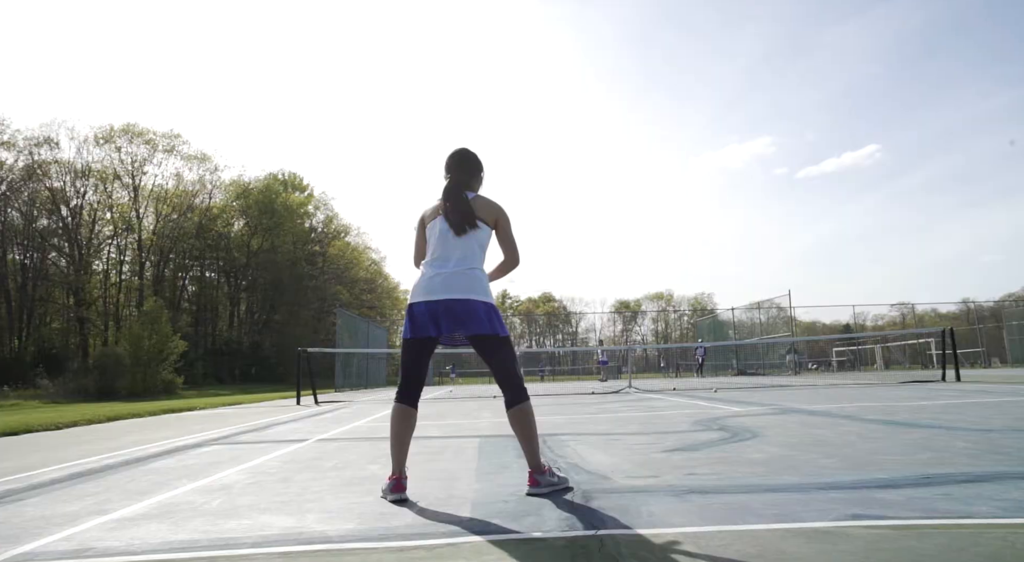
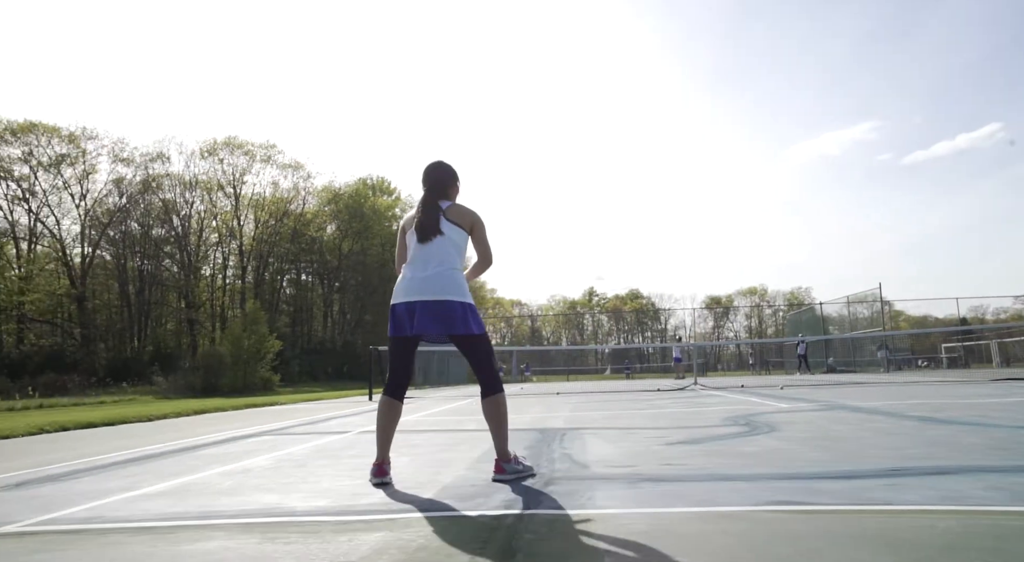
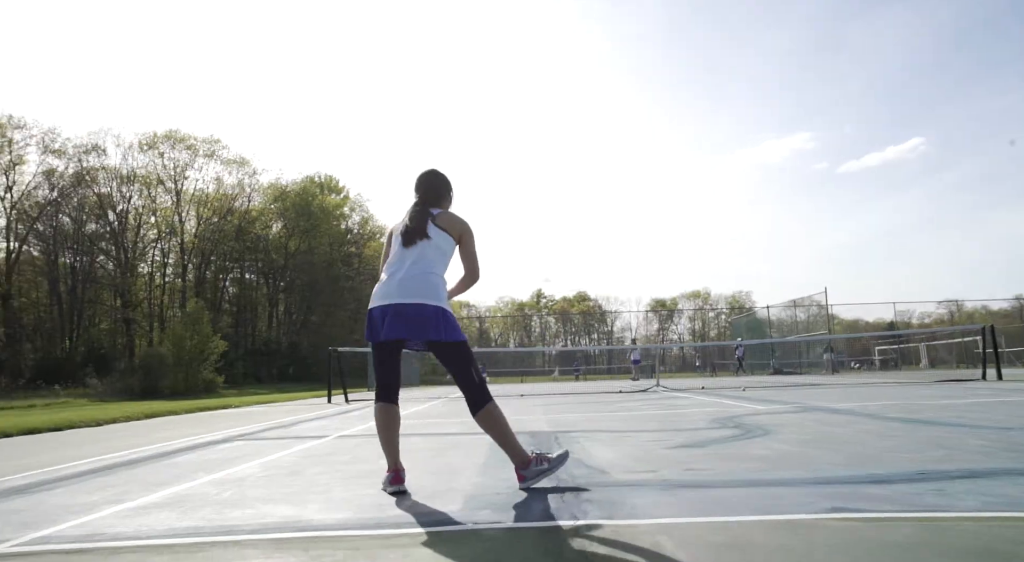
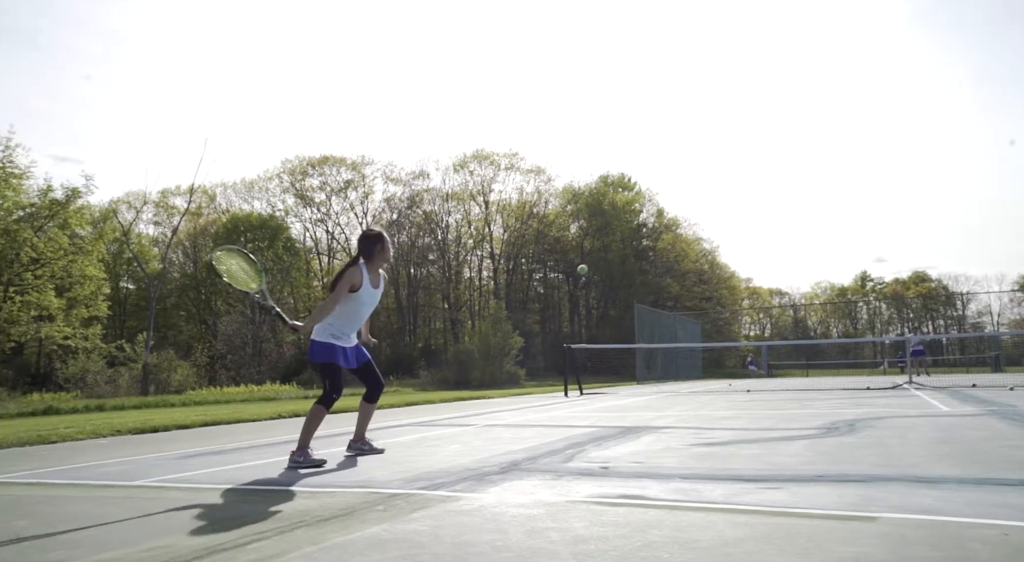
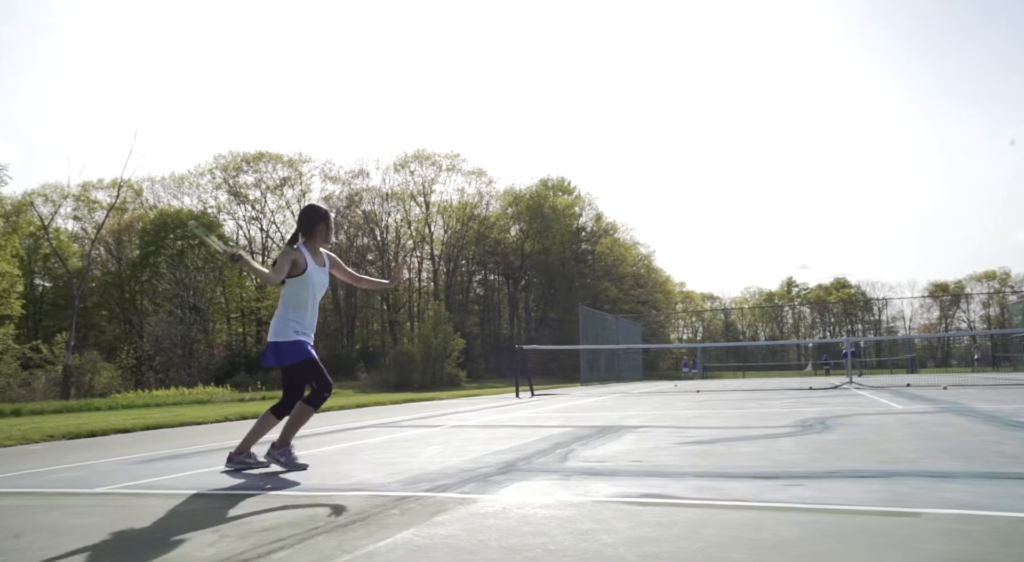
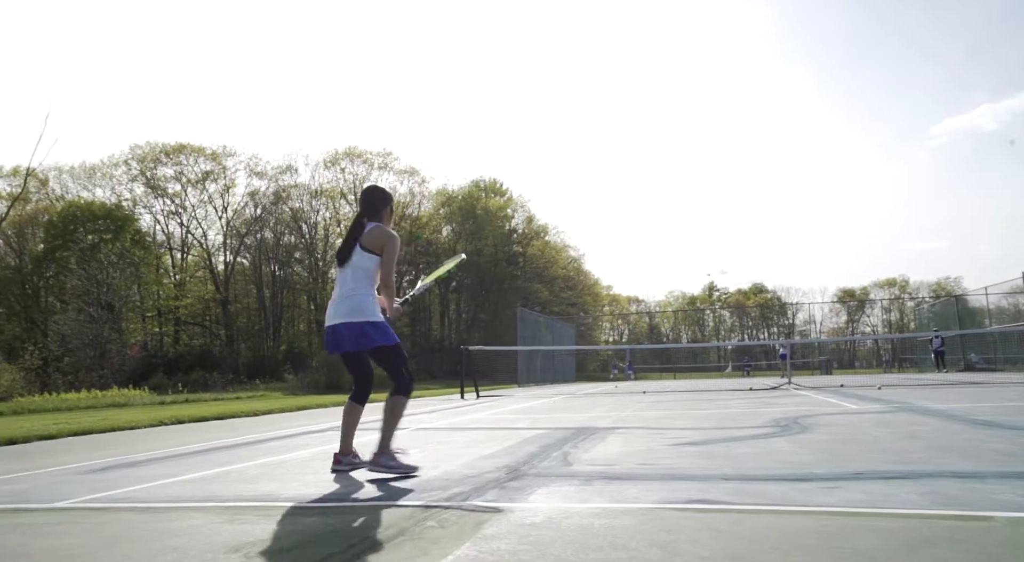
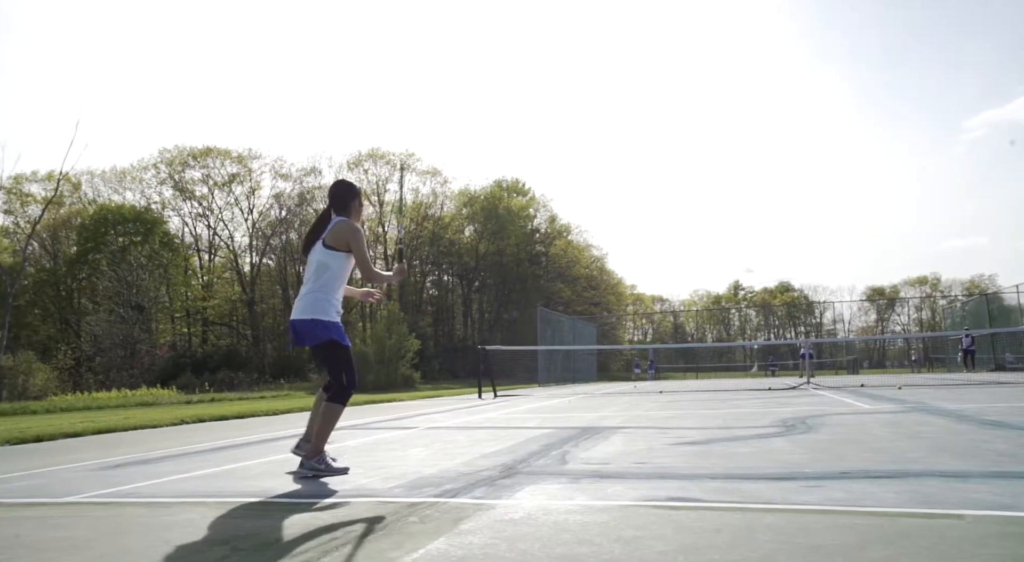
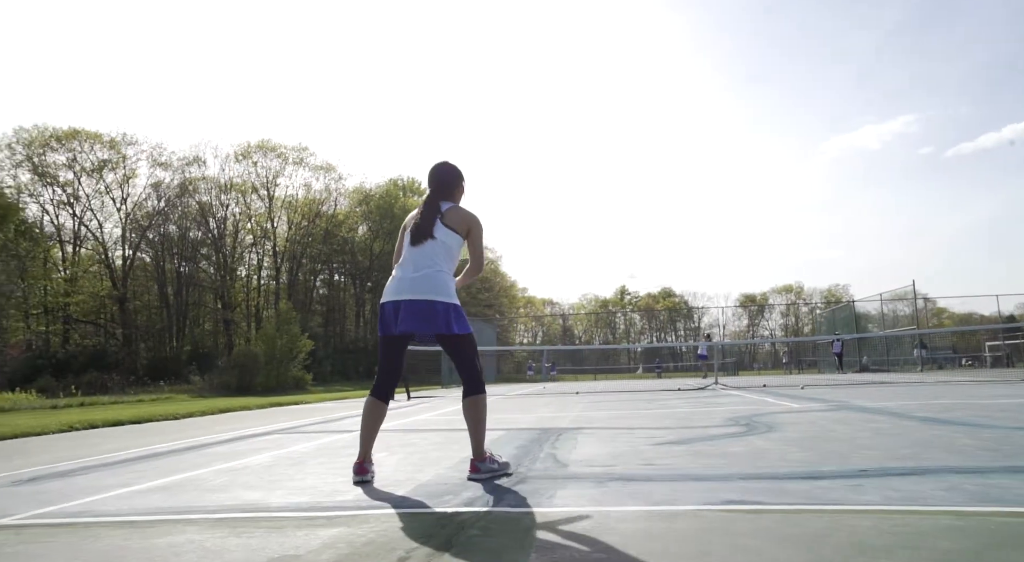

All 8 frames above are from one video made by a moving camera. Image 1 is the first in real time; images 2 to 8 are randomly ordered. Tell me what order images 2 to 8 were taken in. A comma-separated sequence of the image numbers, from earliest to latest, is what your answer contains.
3, 2, 8, 6, 7, 5, 4
